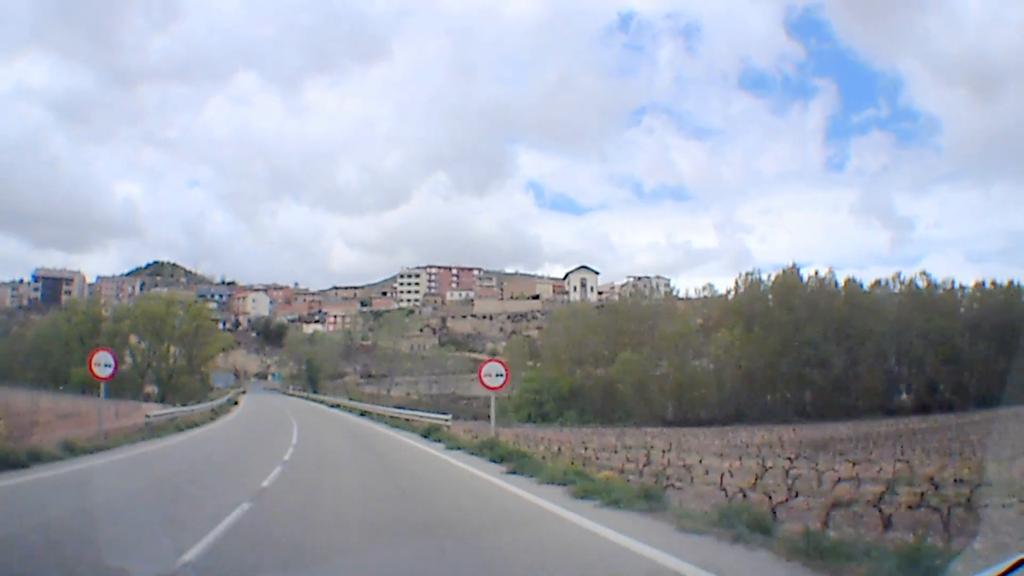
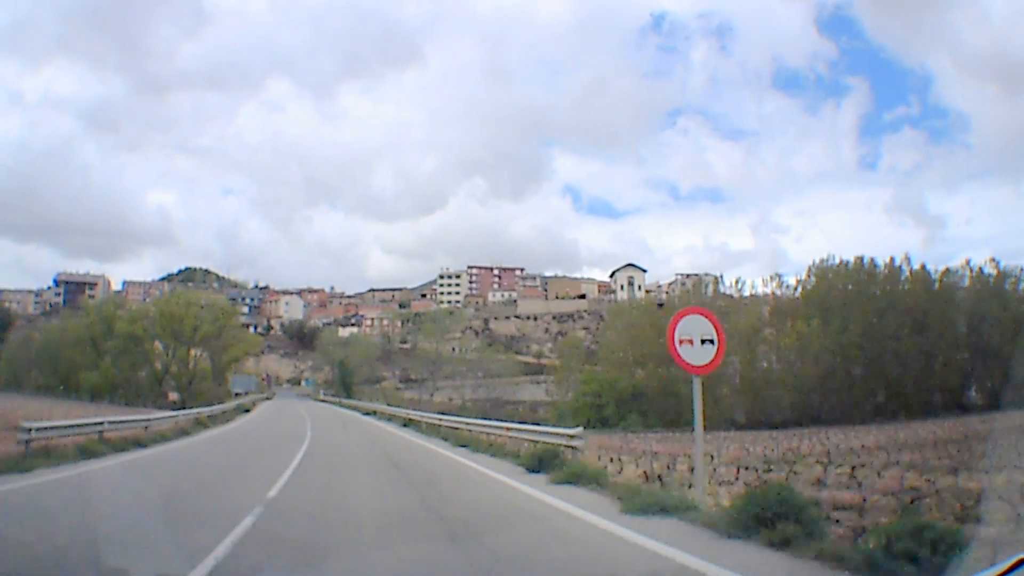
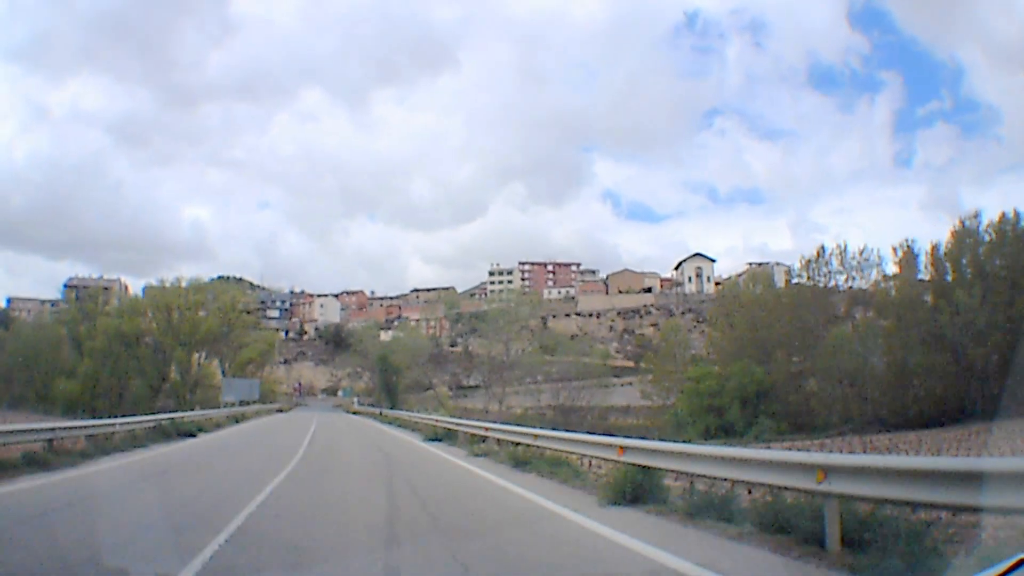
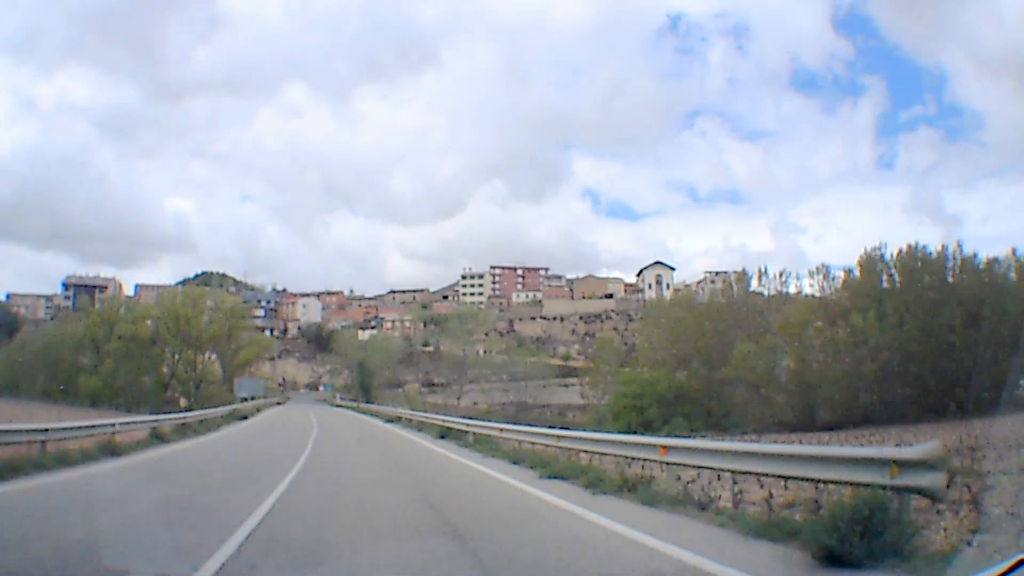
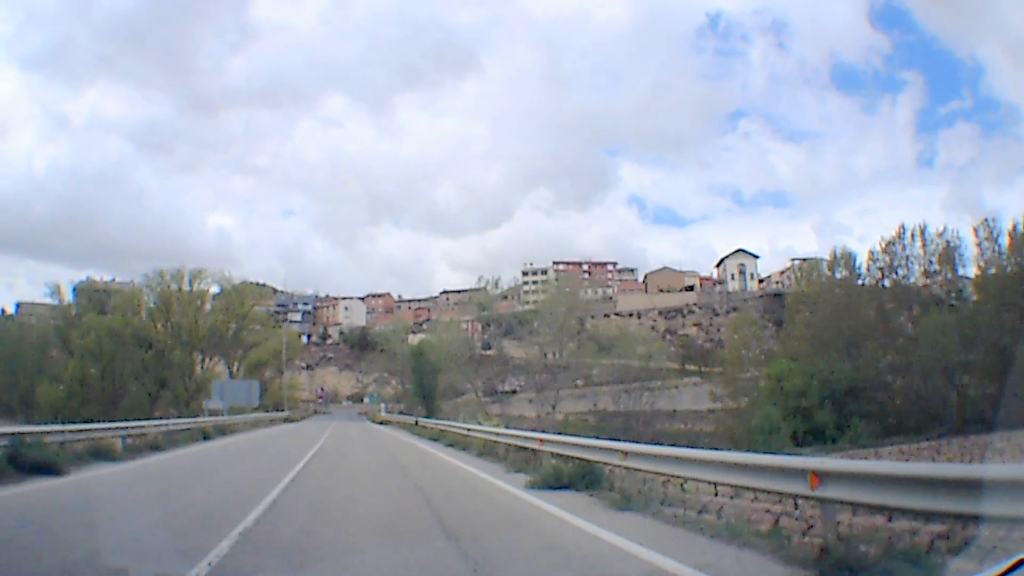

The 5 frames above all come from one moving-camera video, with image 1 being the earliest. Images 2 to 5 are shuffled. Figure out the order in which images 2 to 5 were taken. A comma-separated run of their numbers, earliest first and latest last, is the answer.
2, 4, 3, 5
